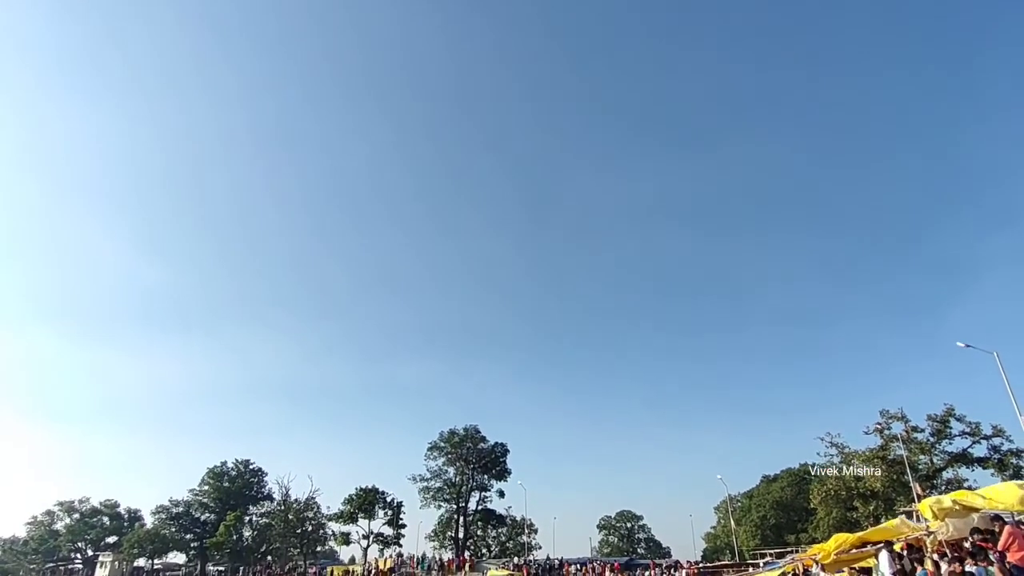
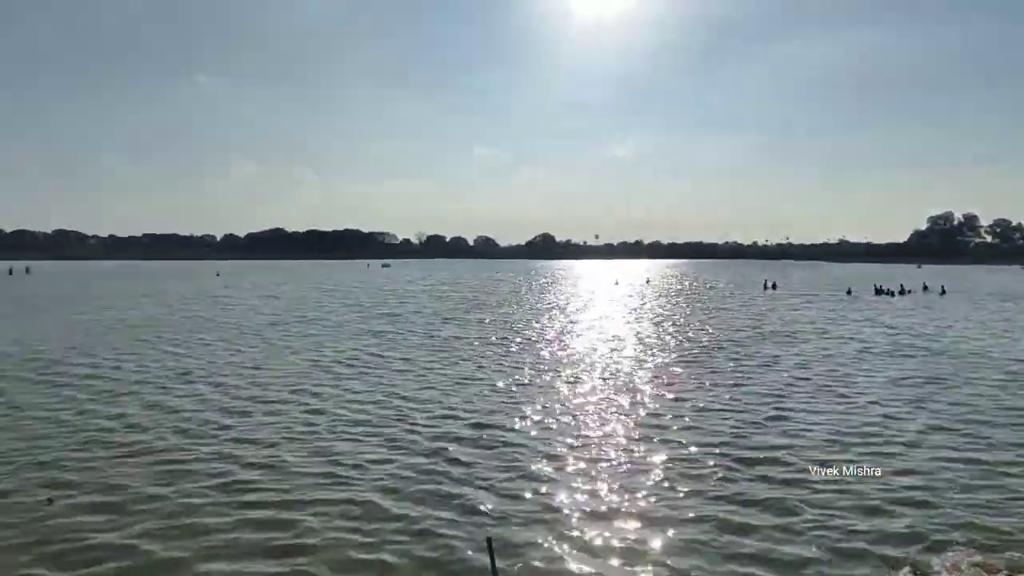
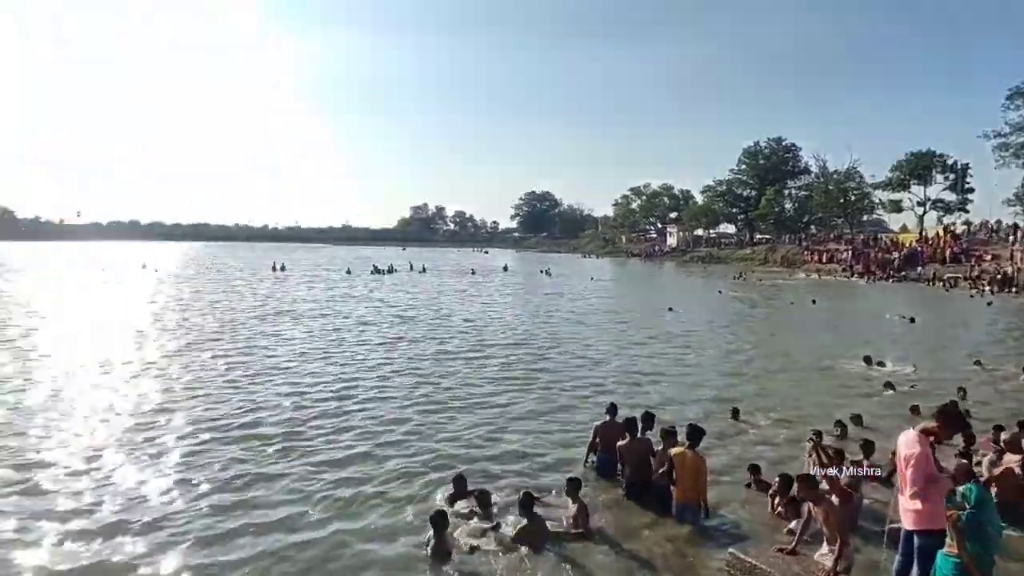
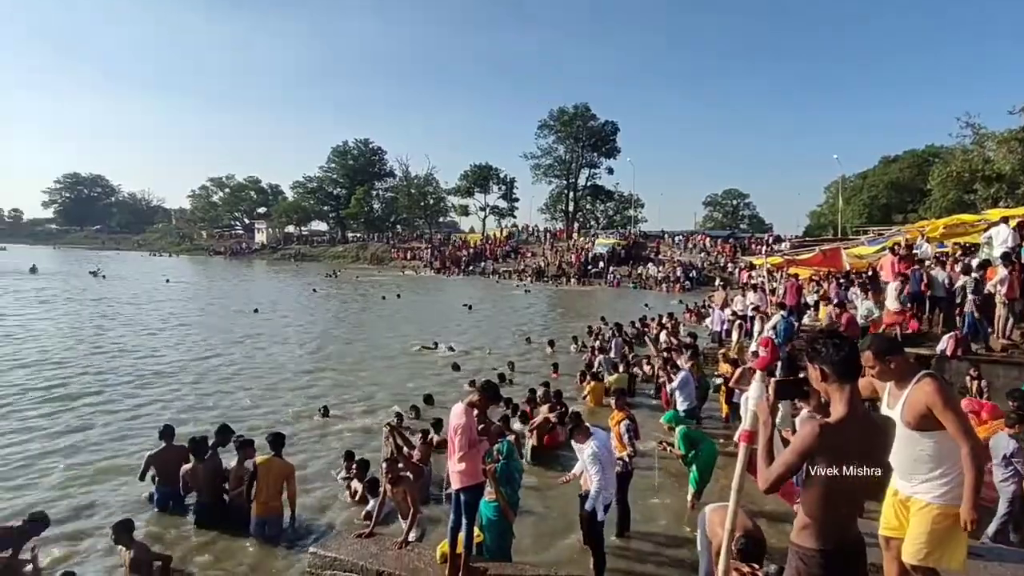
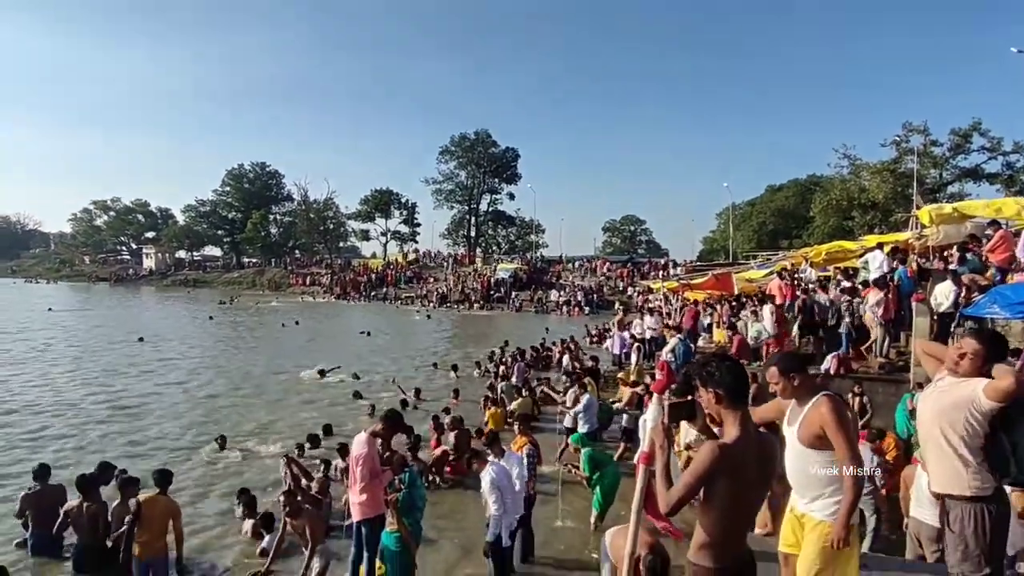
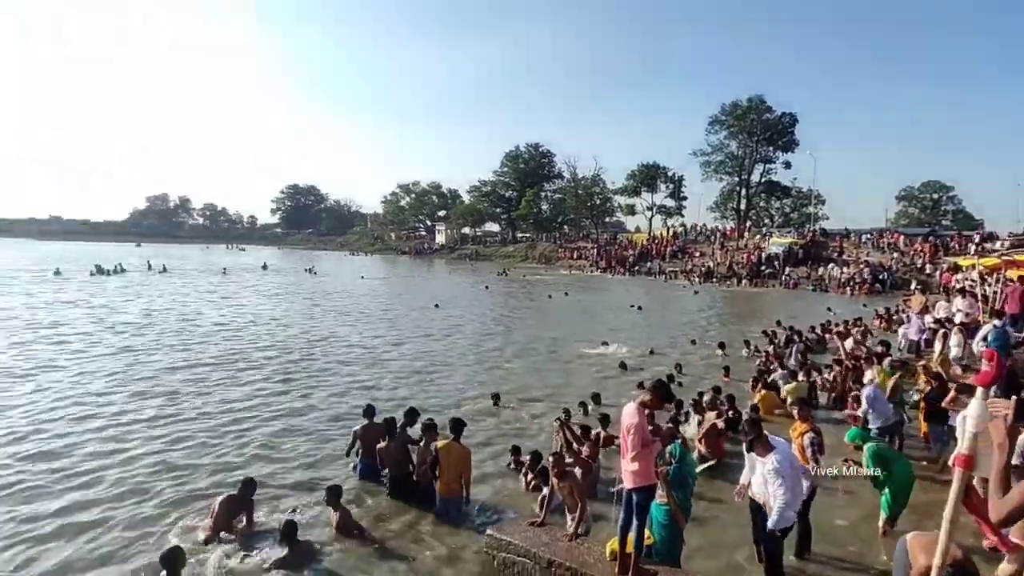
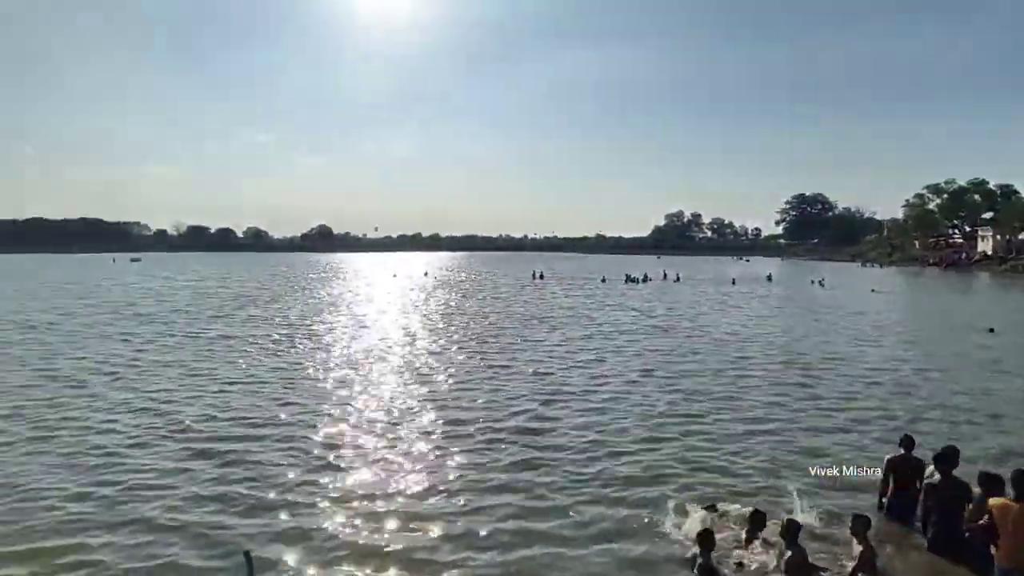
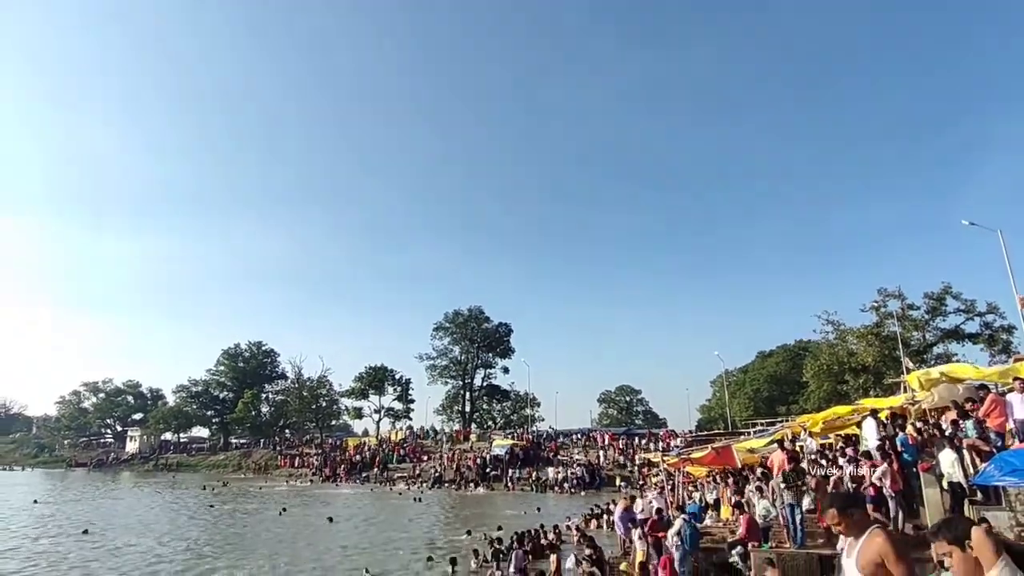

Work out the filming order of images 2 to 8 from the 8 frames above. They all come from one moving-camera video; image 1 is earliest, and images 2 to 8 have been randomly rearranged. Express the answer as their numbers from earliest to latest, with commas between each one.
8, 5, 4, 6, 3, 7, 2
